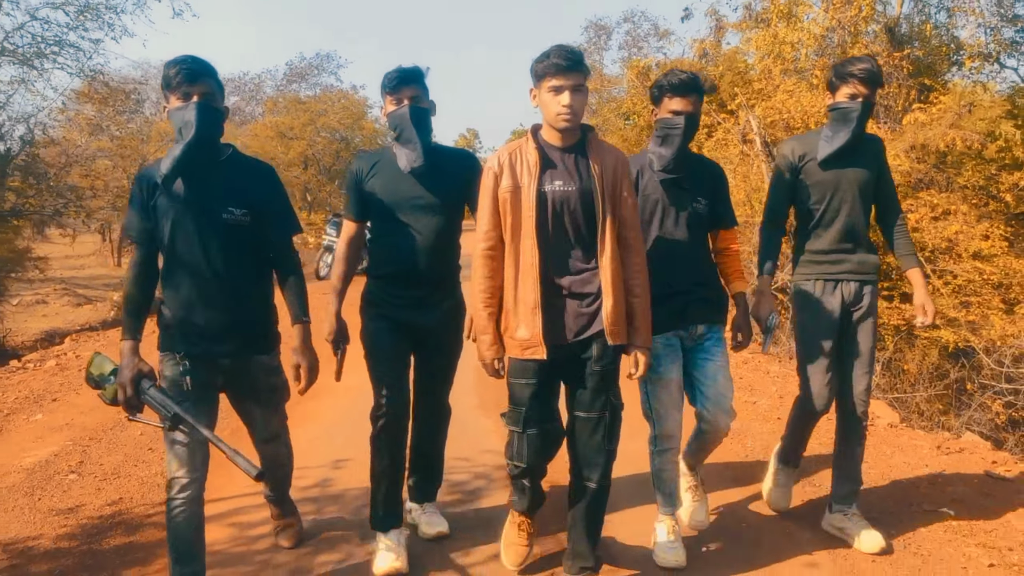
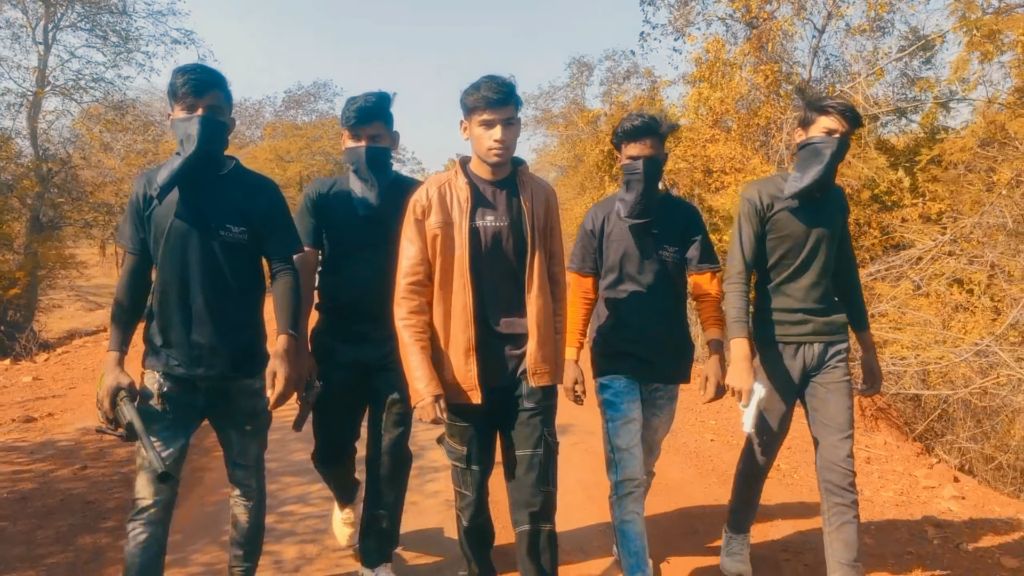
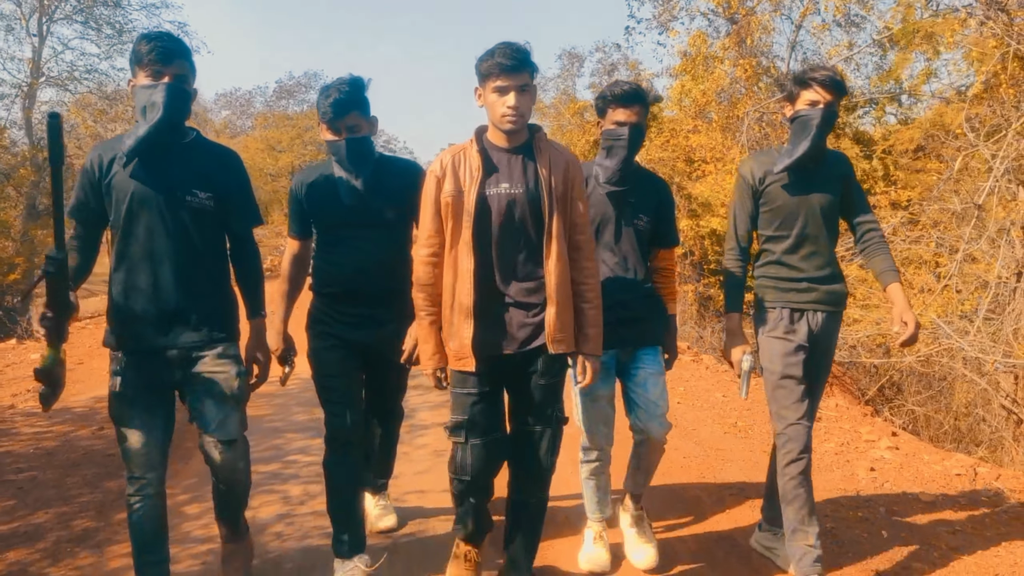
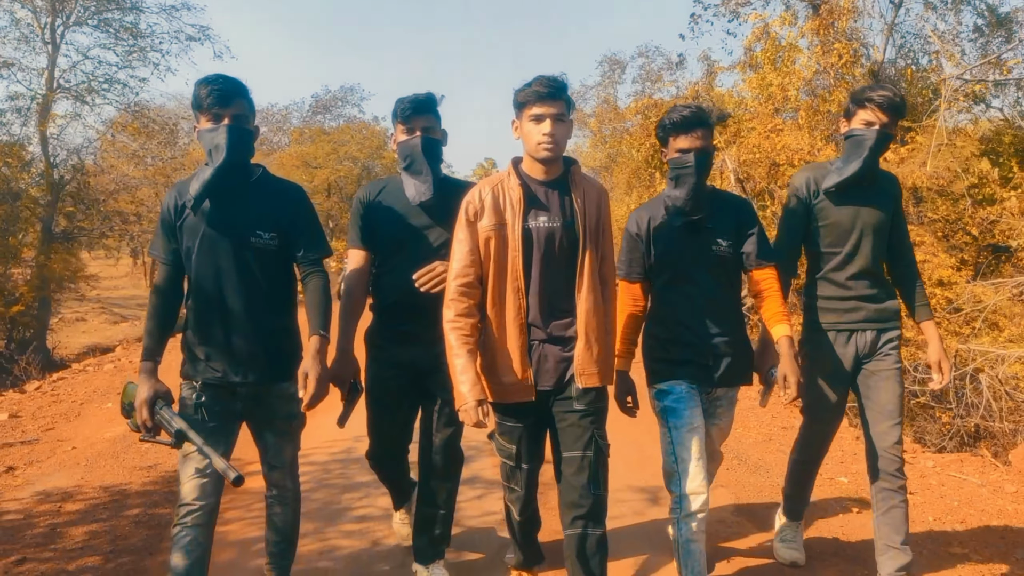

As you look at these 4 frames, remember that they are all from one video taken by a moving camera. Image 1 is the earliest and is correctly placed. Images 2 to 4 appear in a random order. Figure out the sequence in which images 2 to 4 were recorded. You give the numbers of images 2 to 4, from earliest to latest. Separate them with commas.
4, 2, 3
